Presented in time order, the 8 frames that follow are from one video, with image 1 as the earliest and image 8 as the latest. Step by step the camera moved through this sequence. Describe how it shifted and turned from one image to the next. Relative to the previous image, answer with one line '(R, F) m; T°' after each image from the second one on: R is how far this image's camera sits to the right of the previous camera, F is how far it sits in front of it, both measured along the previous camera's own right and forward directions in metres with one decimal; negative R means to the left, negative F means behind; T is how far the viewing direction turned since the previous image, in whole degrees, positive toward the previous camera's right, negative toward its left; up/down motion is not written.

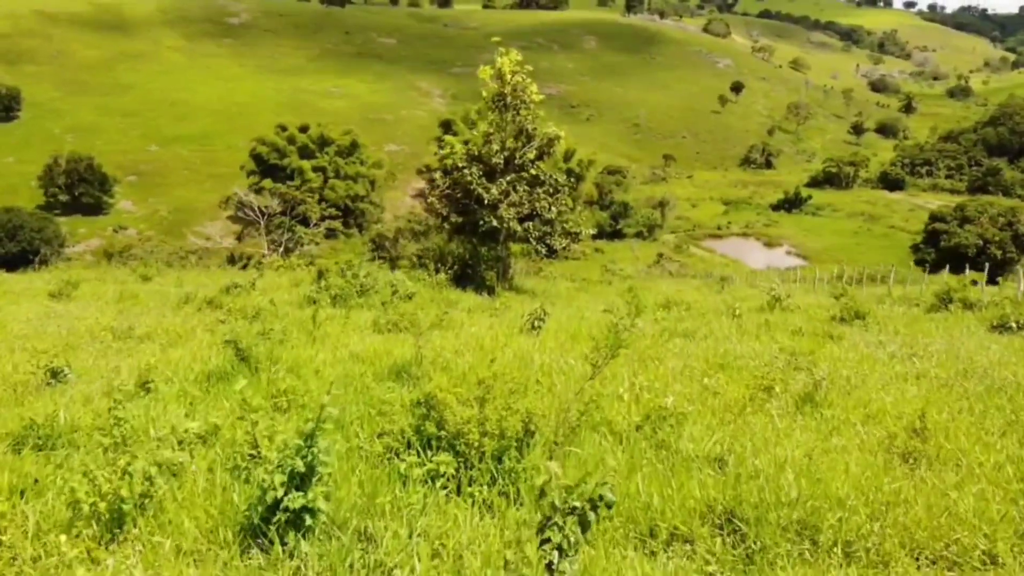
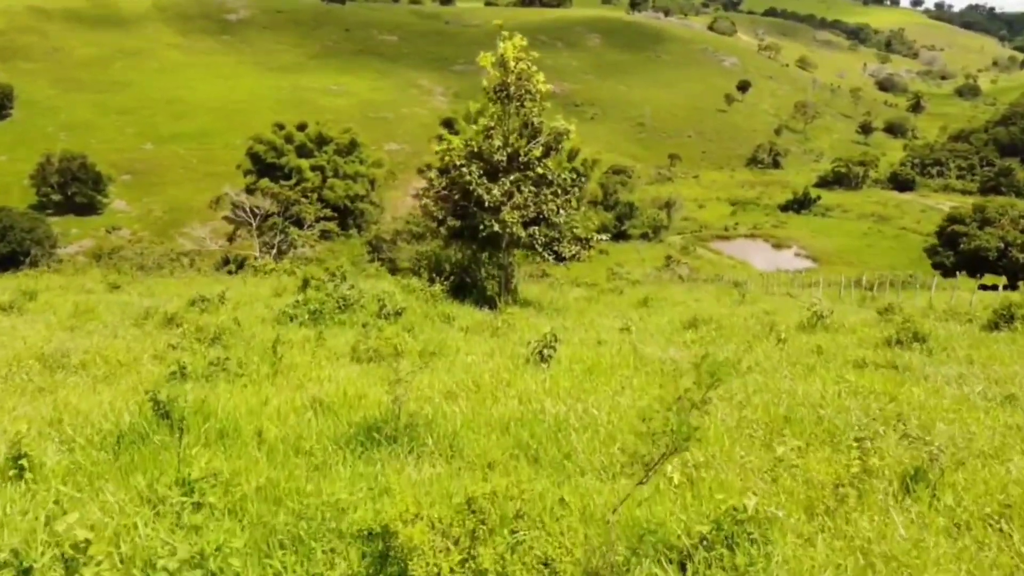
(0.0, +2.1) m; 0°
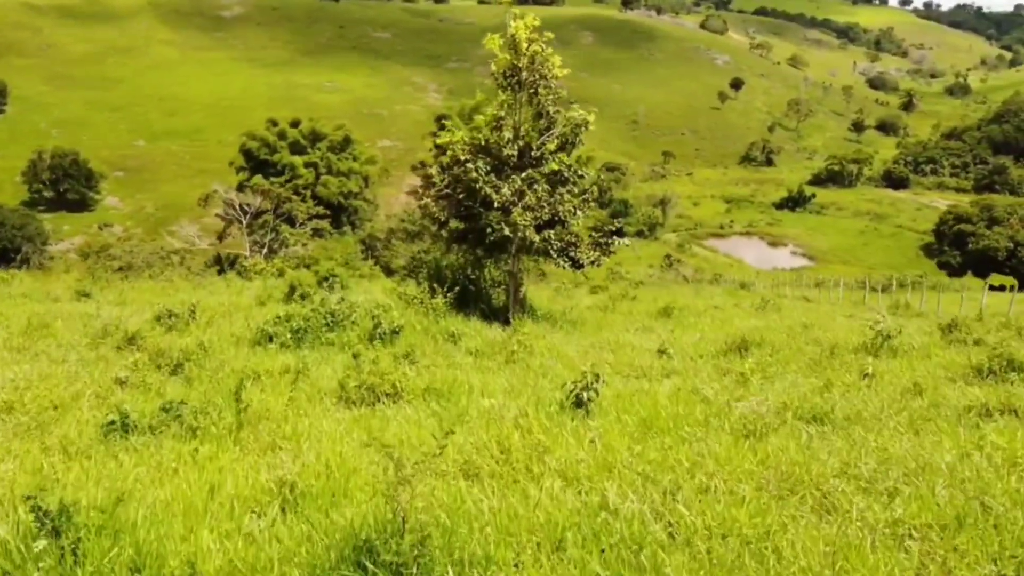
(-0.4, +2.3) m; +1°
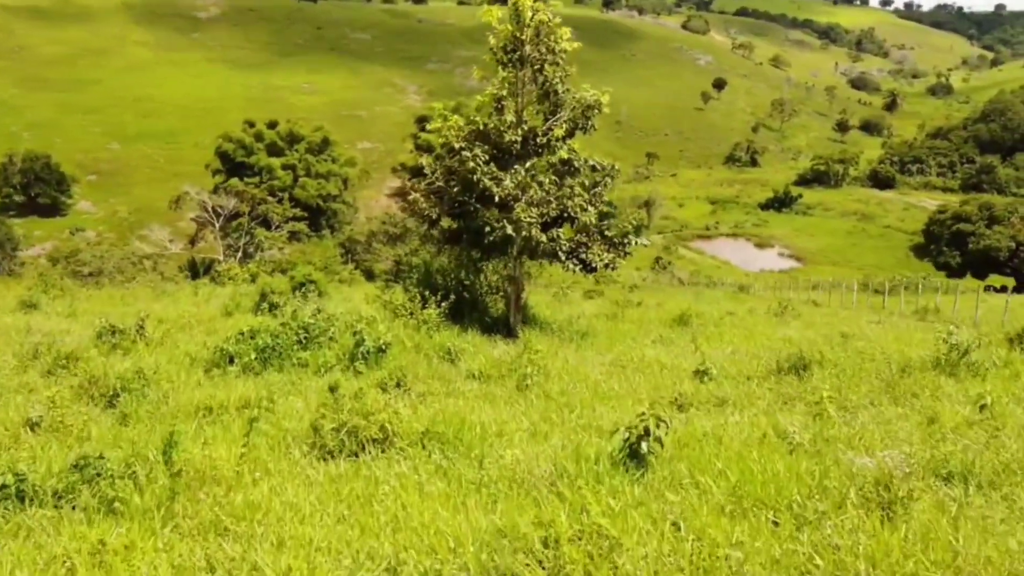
(-0.4, +2.2) m; +1°
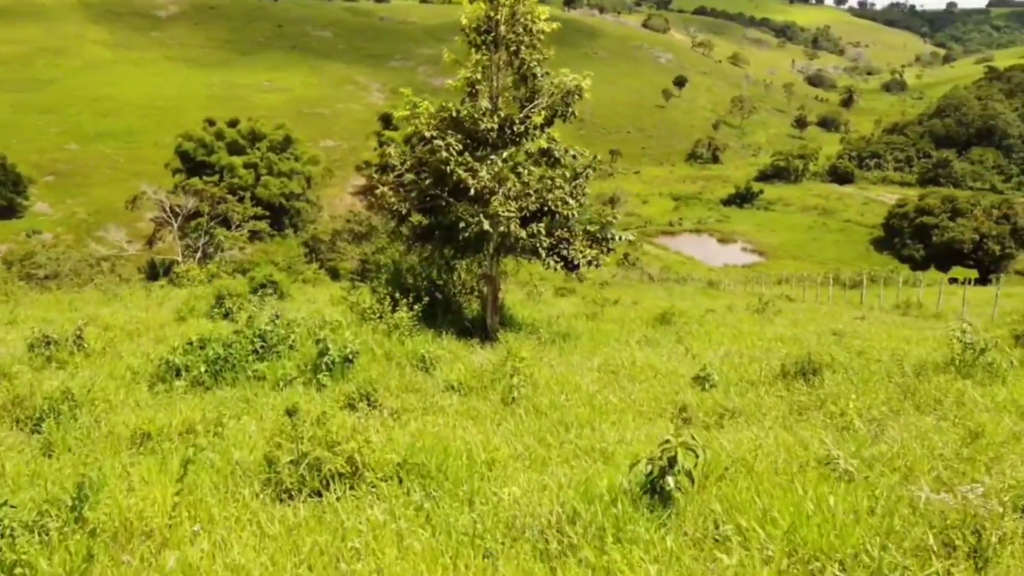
(-0.2, +1.1) m; +2°
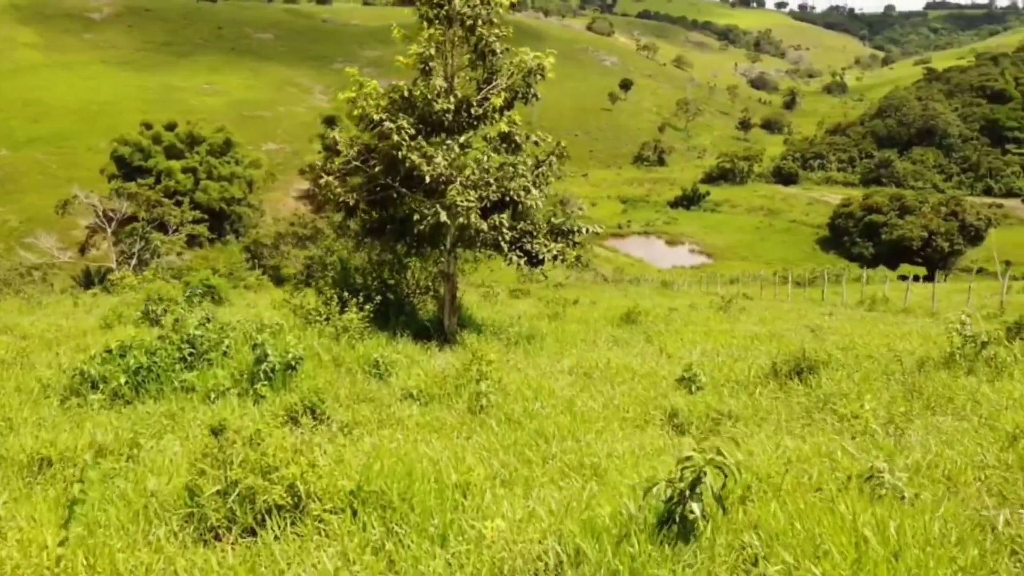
(-0.2, +1.1) m; +3°
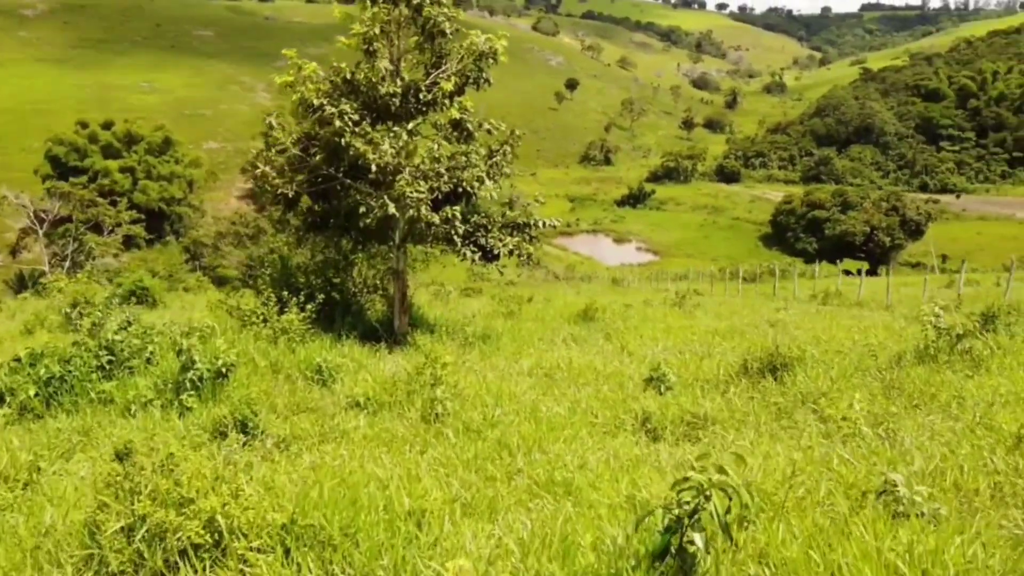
(-0.1, +0.7) m; +4°
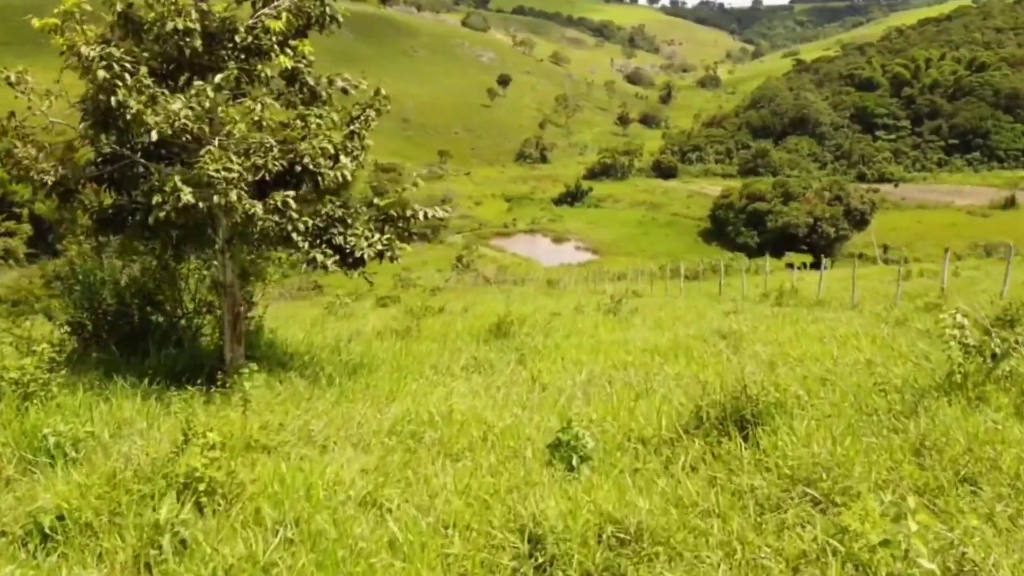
(+0.8, +3.1) m; +4°
